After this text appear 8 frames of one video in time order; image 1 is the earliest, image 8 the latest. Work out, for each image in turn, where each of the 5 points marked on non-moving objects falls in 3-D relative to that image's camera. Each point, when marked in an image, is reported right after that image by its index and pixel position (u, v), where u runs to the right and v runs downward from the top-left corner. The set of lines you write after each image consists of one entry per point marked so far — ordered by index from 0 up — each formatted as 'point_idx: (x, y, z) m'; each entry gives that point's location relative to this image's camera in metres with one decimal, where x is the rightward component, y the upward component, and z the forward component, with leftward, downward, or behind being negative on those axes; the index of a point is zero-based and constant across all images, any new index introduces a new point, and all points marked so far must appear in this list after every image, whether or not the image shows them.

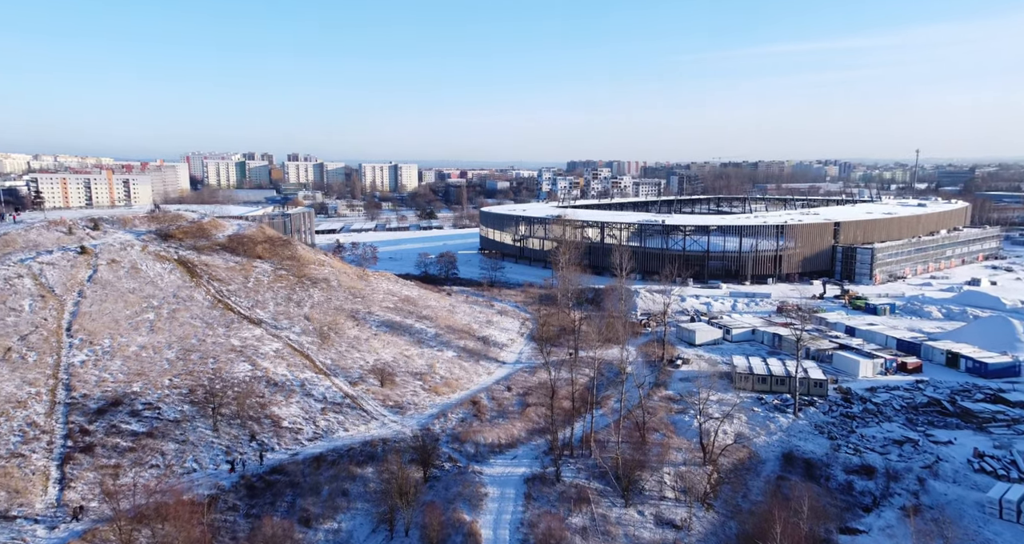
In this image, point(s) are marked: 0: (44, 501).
0: (-10.5, -5.1, +14.8) m
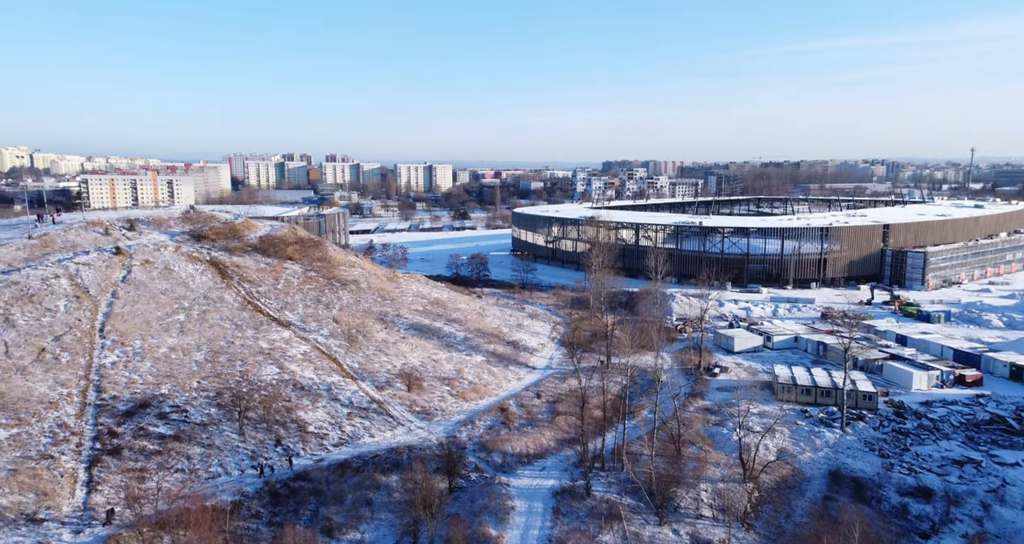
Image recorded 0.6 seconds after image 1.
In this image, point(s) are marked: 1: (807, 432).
0: (-9.9, -5.2, +14.8) m
1: (+7.2, -3.9, +16.0) m
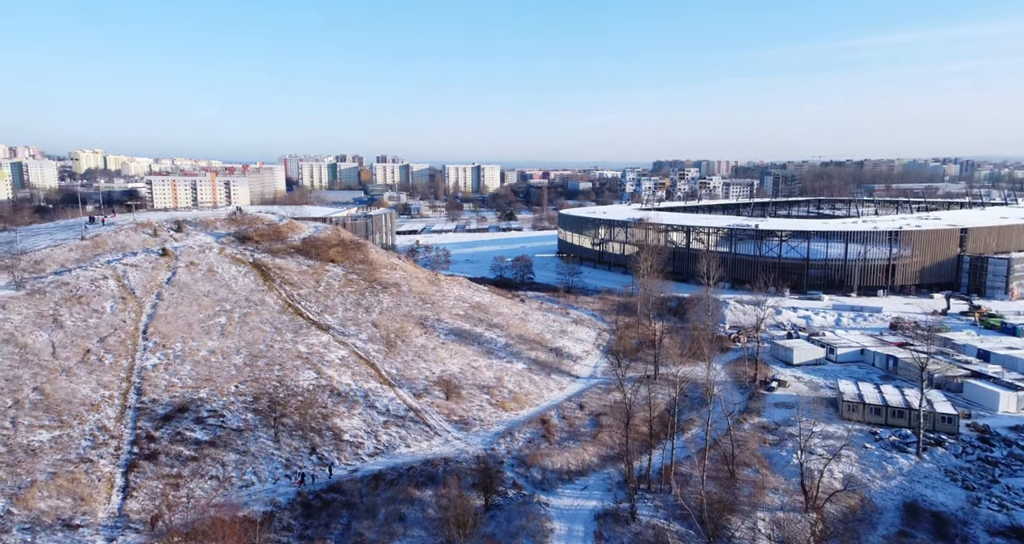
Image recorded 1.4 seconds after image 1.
0: (-9.0, -5.3, +14.7) m
1: (+8.1, -4.1, +14.6) m
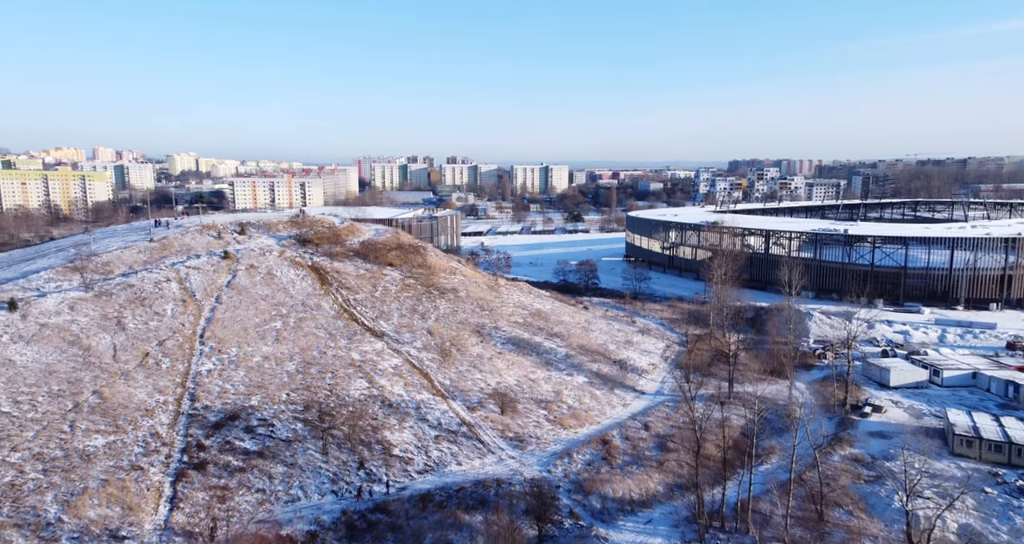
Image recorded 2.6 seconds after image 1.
0: (-7.8, -5.4, +14.4) m
1: (+9.2, -4.3, +12.5) m
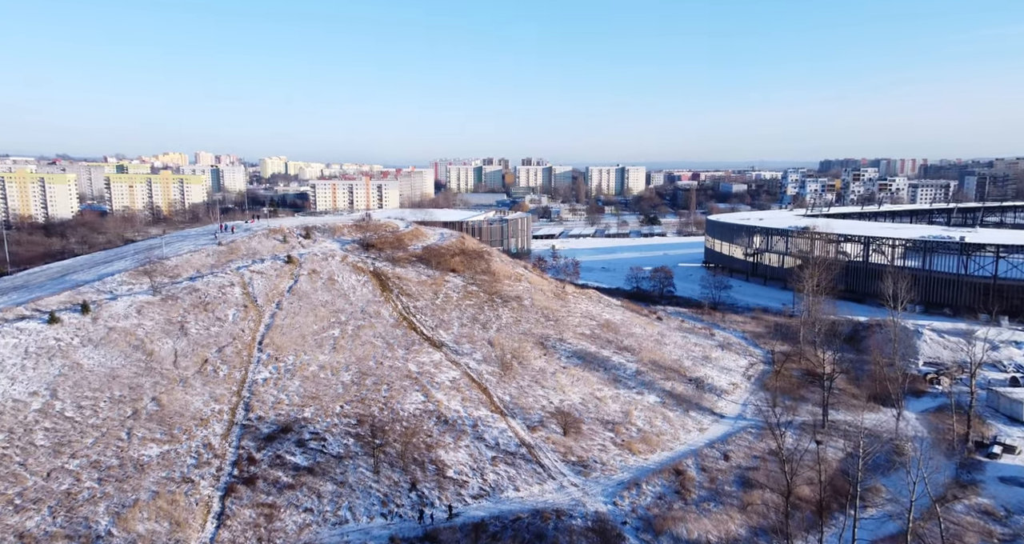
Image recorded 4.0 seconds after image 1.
0: (-6.6, -5.6, +13.9) m
1: (+10.1, -4.6, +10.1) m
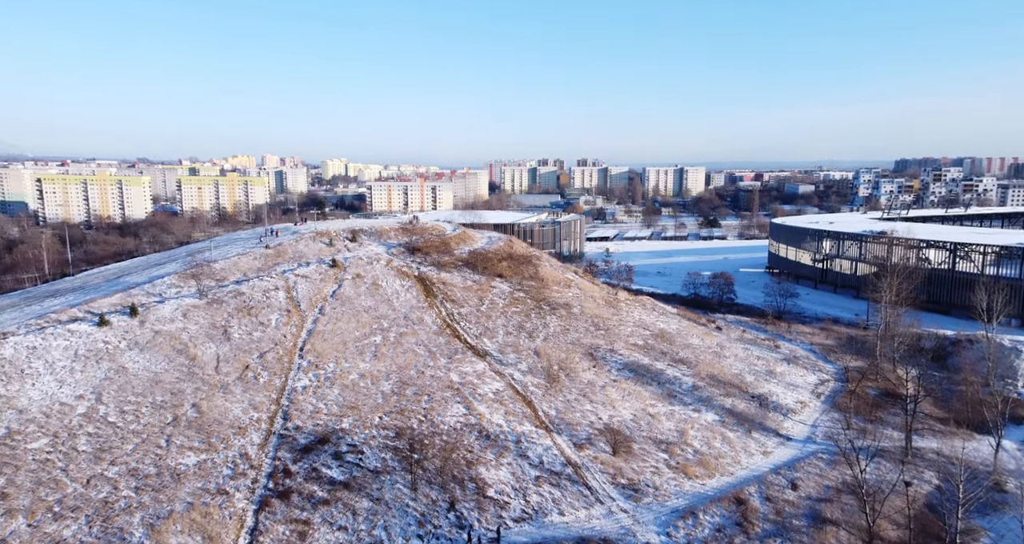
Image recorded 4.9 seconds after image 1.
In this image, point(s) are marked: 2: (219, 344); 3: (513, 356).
0: (-5.7, -5.7, +13.4) m
1: (+10.6, -4.9, +8.3) m
2: (-8.8, -2.2, +19.8) m
3: (+0.1, -2.5, +19.5) m
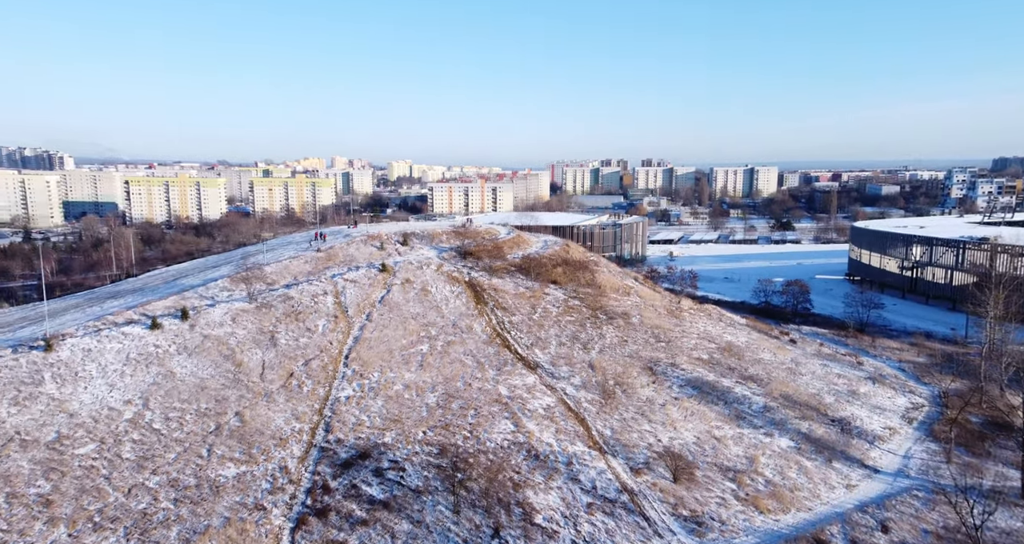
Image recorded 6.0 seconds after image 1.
0: (-4.8, -5.8, +12.7) m
1: (+11.0, -5.1, +6.1) m
2: (-7.2, -2.3, +19.4) m
3: (+1.5, -2.6, +18.3) m
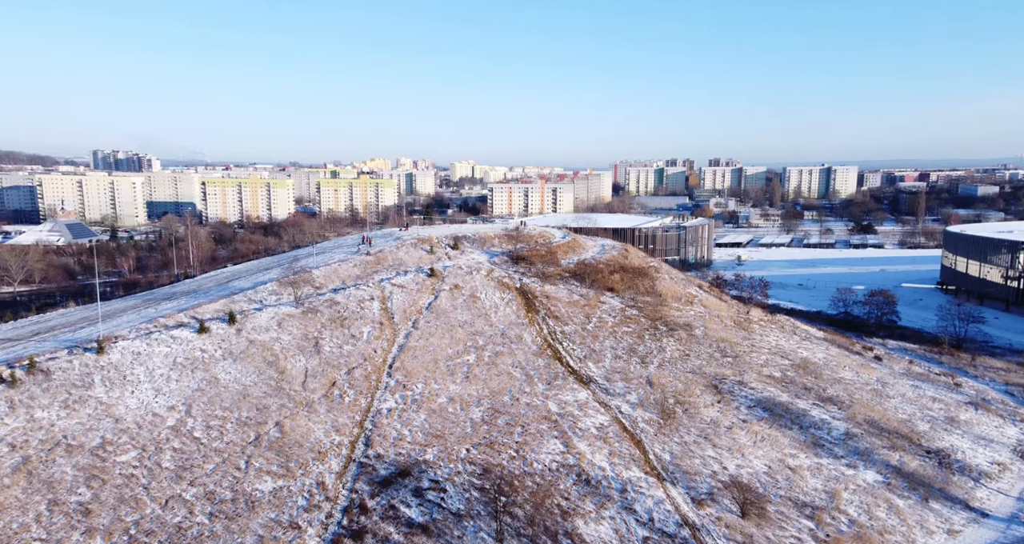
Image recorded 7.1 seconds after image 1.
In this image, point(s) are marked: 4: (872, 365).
0: (-4.0, -6.0, +11.9) m
1: (+11.1, -5.3, +4.0) m
2: (-5.8, -2.4, +18.8) m
3: (+2.8, -2.8, +16.9) m
4: (+10.1, -2.5, +18.5) m
